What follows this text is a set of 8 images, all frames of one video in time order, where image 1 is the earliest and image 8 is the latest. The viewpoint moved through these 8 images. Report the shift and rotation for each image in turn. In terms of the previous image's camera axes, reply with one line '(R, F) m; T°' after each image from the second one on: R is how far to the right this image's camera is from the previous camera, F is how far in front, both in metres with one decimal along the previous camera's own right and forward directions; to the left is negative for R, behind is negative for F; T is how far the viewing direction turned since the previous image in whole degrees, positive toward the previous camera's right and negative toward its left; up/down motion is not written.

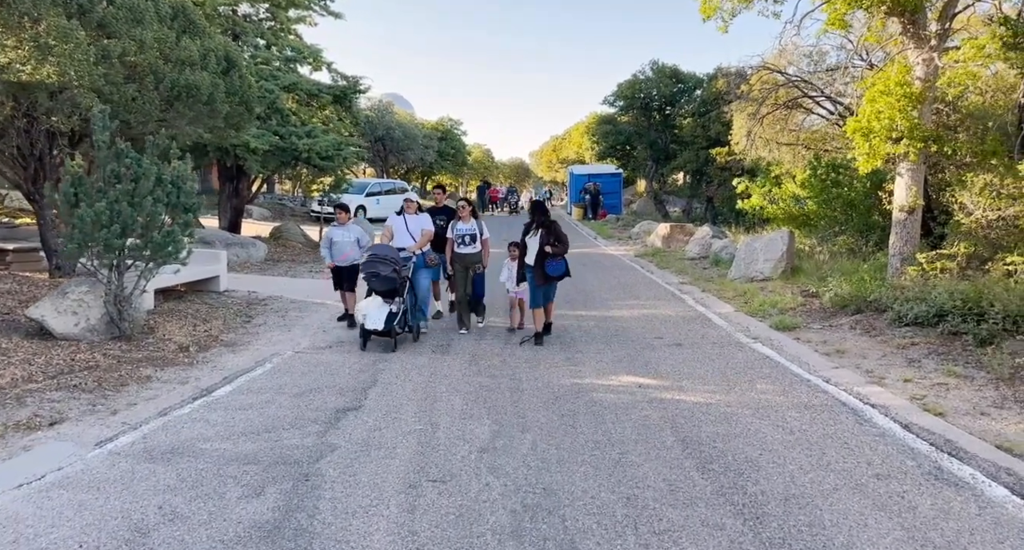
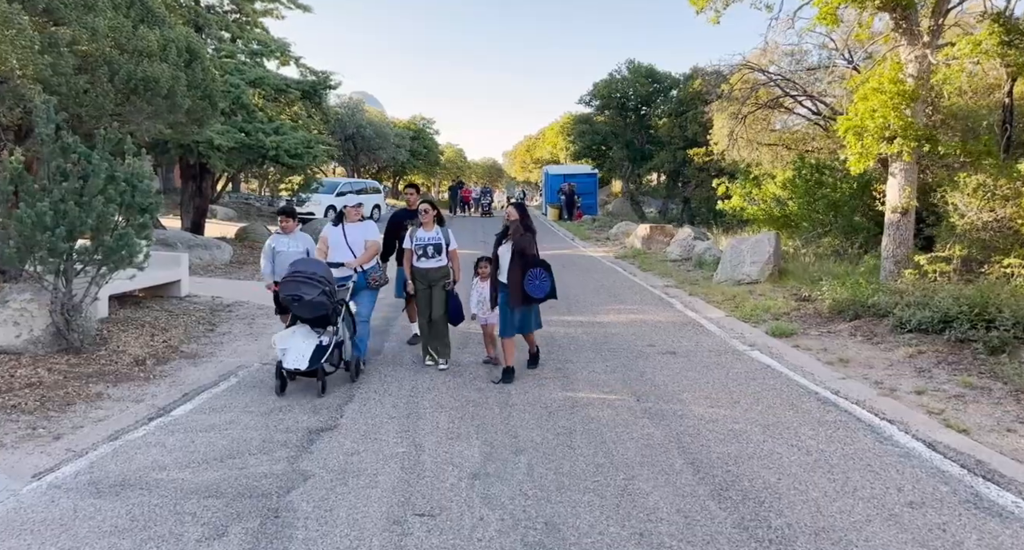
(-0.1, +0.5) m; +2°
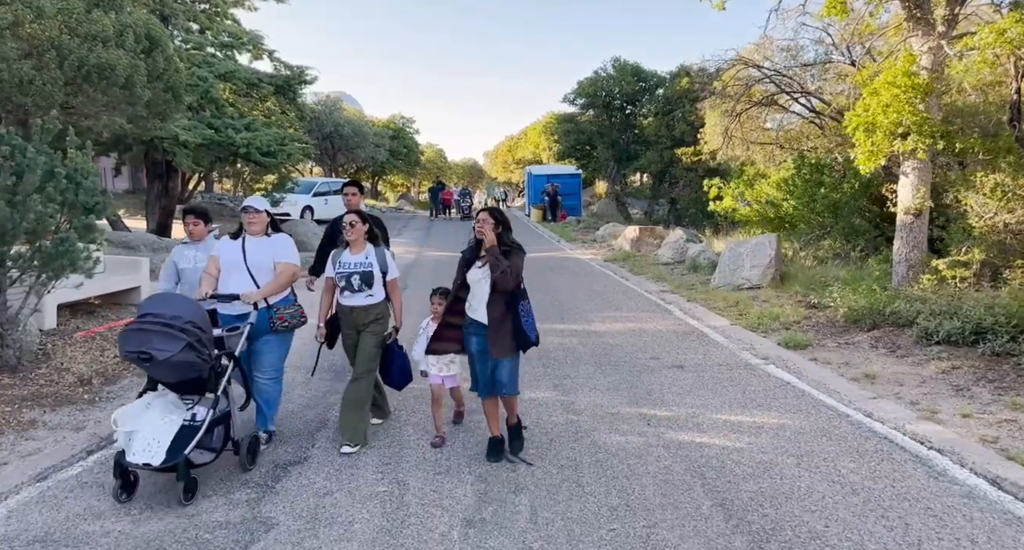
(-0.1, +0.8) m; +1°
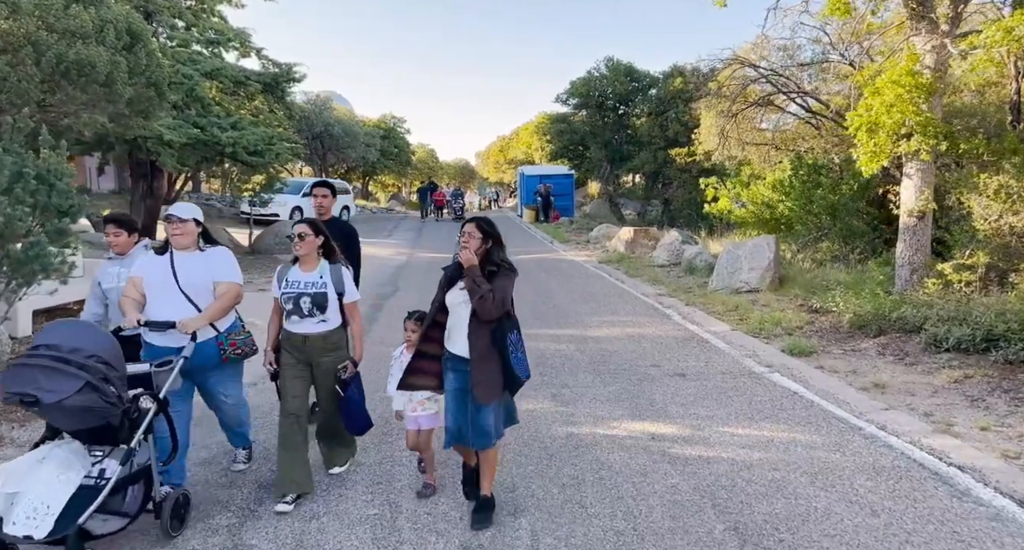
(0.0, +0.3) m; +1°
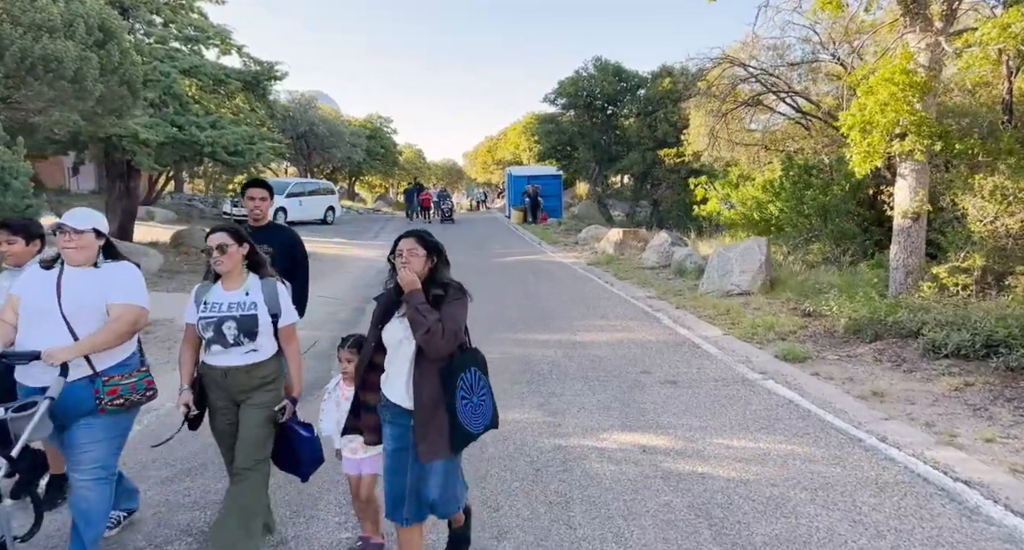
(0.0, +0.3) m; +1°
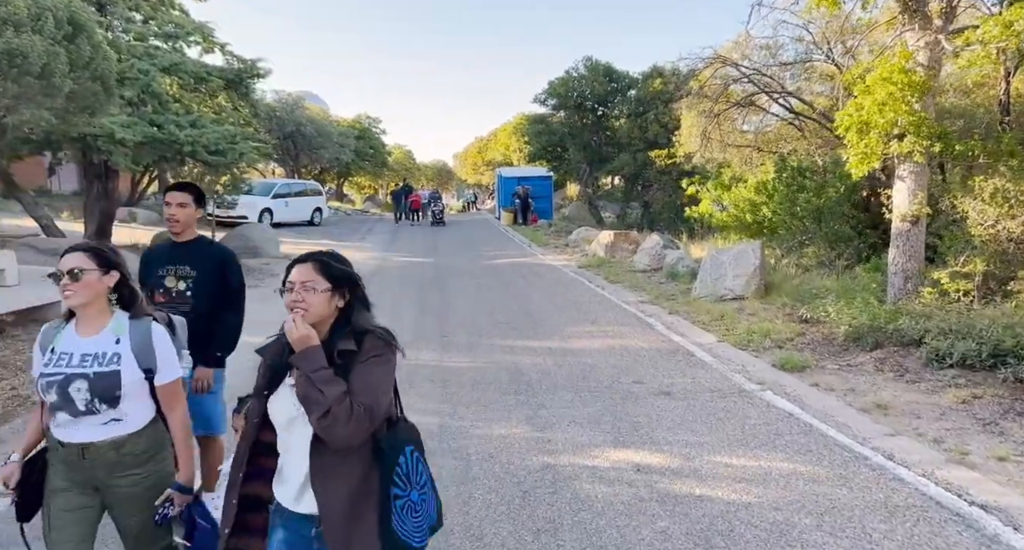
(0.0, +0.3) m; +1°
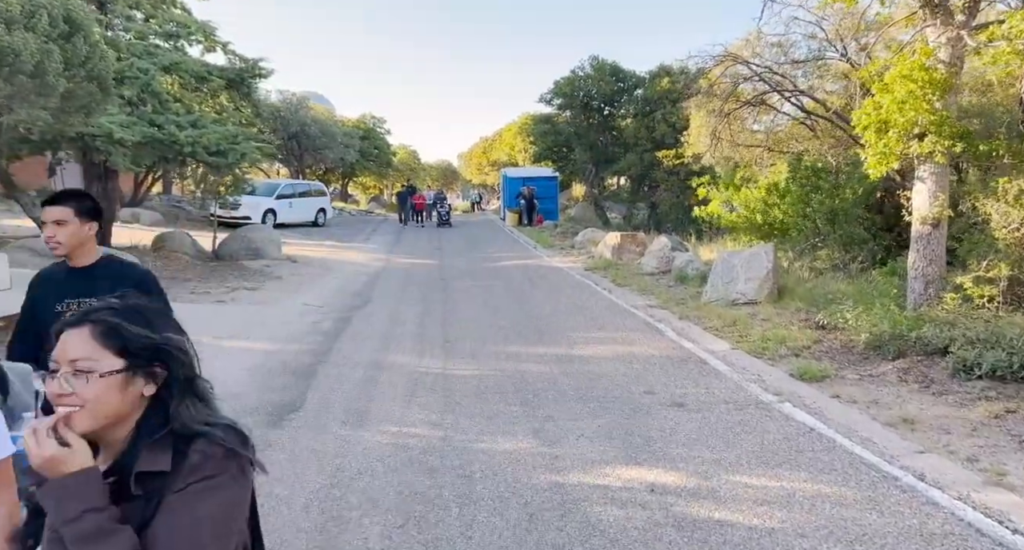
(0.0, +0.3) m; 0°
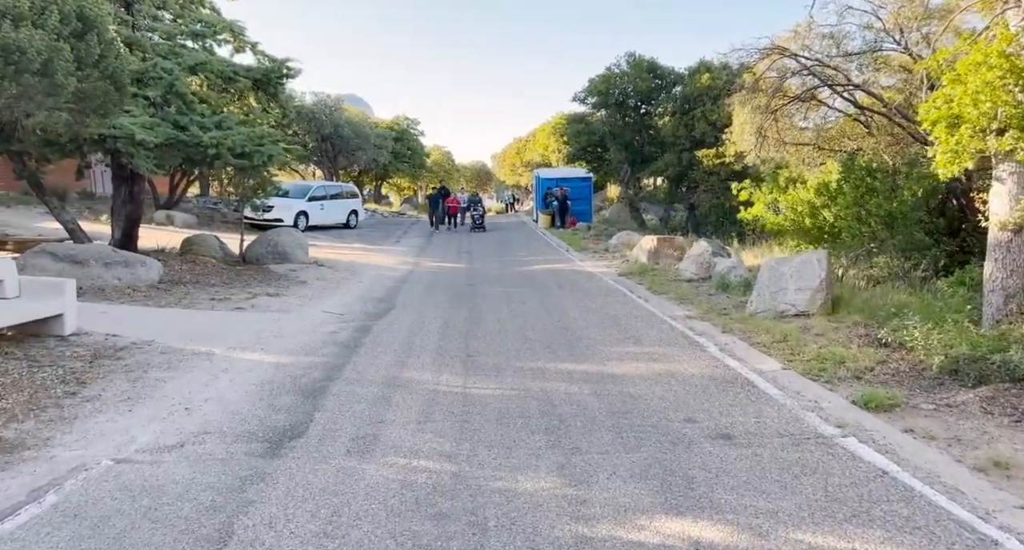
(+0.1, +0.7) m; -3°
